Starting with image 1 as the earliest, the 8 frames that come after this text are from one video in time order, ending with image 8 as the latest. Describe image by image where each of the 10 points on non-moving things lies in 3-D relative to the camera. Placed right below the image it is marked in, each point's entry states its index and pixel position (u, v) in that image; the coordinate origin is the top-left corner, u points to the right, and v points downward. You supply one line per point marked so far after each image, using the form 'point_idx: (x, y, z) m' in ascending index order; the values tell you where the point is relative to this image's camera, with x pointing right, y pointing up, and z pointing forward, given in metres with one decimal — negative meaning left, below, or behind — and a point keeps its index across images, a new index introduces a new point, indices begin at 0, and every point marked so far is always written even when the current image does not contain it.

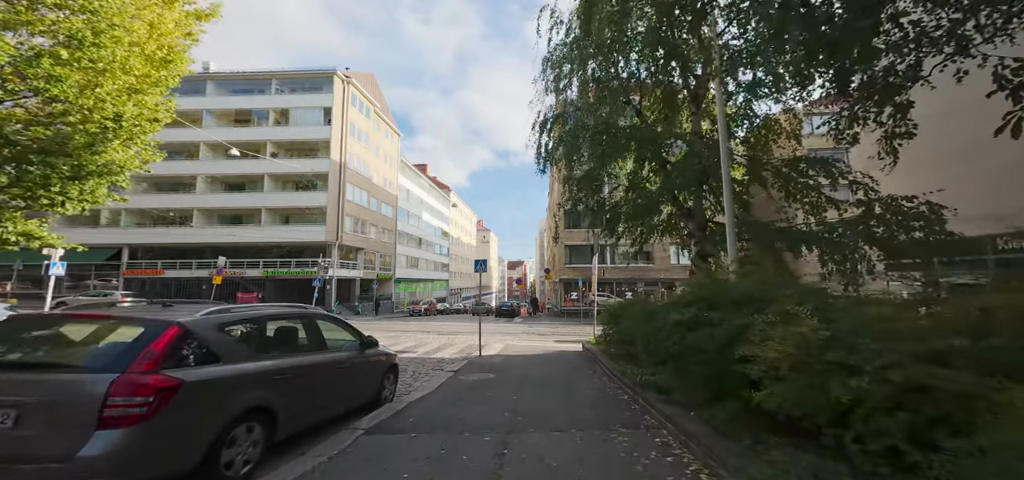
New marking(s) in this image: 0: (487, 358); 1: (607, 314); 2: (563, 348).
0: (-0.7, -3.7, +12.2) m
1: (+2.6, -2.0, +10.7) m
2: (+2.0, -4.2, +15.1) m
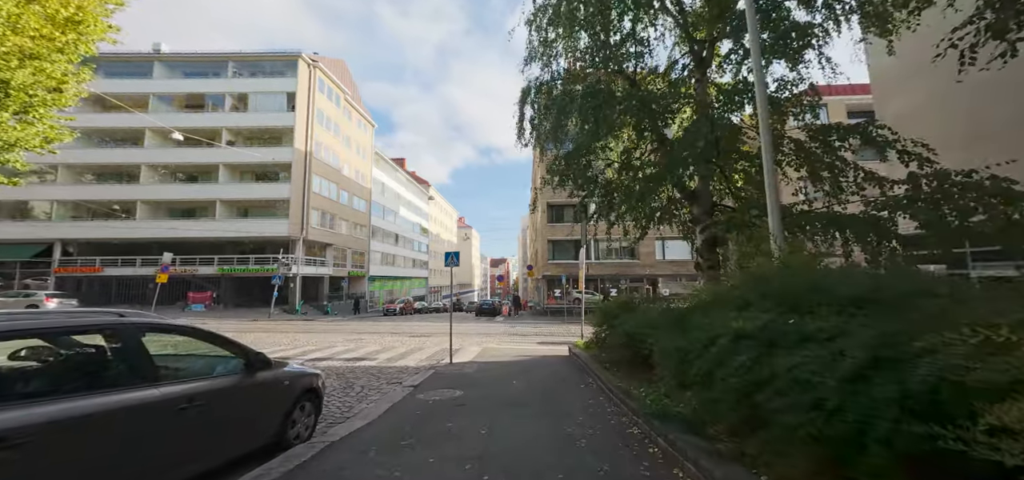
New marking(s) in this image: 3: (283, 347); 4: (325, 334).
0: (-1.4, -3.4, +10.3) m
1: (+2.0, -1.7, +9.0) m
2: (+1.2, -3.8, +13.4) m
3: (-8.3, -3.8, +14.1) m
4: (-9.0, -4.4, +18.7) m
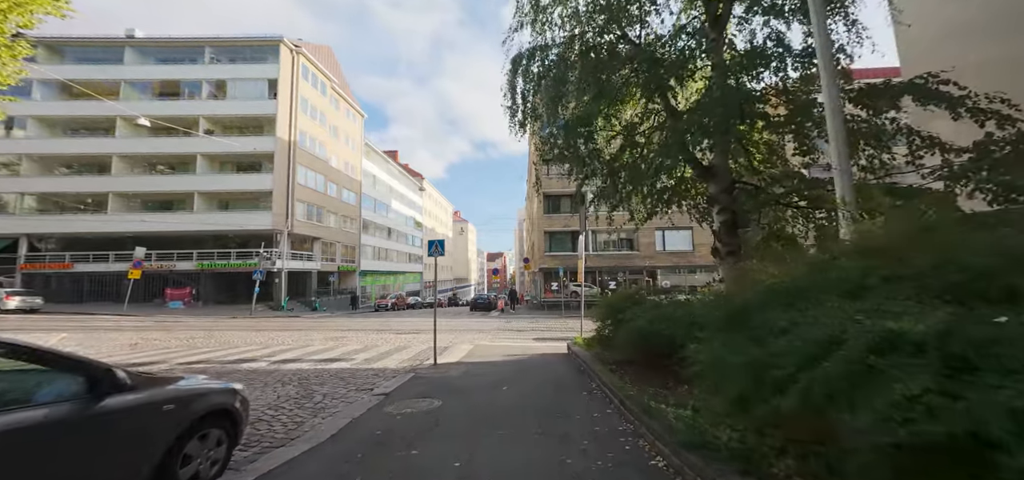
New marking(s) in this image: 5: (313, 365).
0: (-1.6, -3.0, +9.1) m
1: (+1.8, -1.3, +7.8) m
2: (+1.0, -3.4, +12.2) m
3: (-8.5, -3.4, +12.9) m
4: (-9.3, -4.0, +17.4) m
5: (-4.9, -3.1, +9.8) m
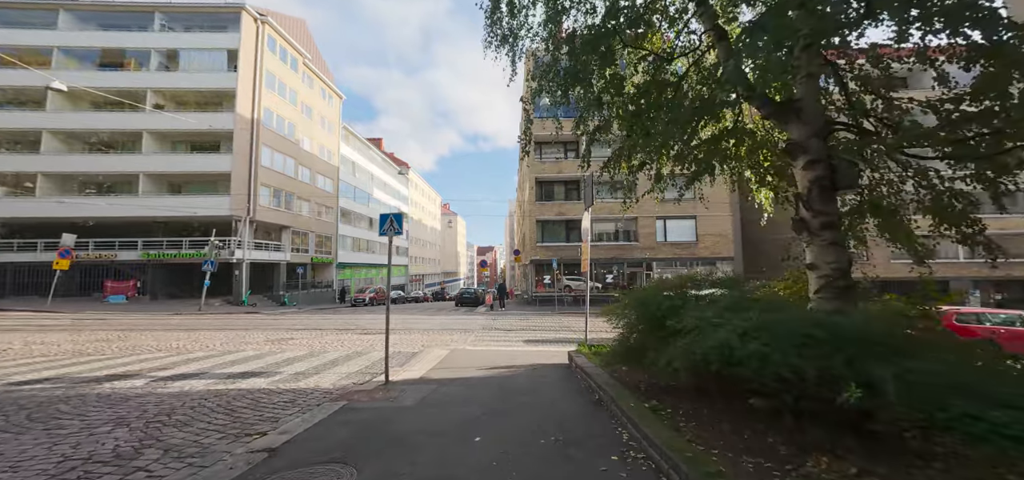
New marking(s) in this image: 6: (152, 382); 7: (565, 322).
0: (-1.9, -2.5, +6.3) m
1: (+1.5, -0.8, +5.1) m
2: (+0.6, -2.8, +9.5) m
3: (-8.9, -2.8, +9.9) m
4: (-9.8, -3.3, +14.4) m
5: (-5.3, -2.5, +7.0) m
6: (-6.3, -2.5, +6.9) m
7: (+2.2, -3.5, +16.6) m
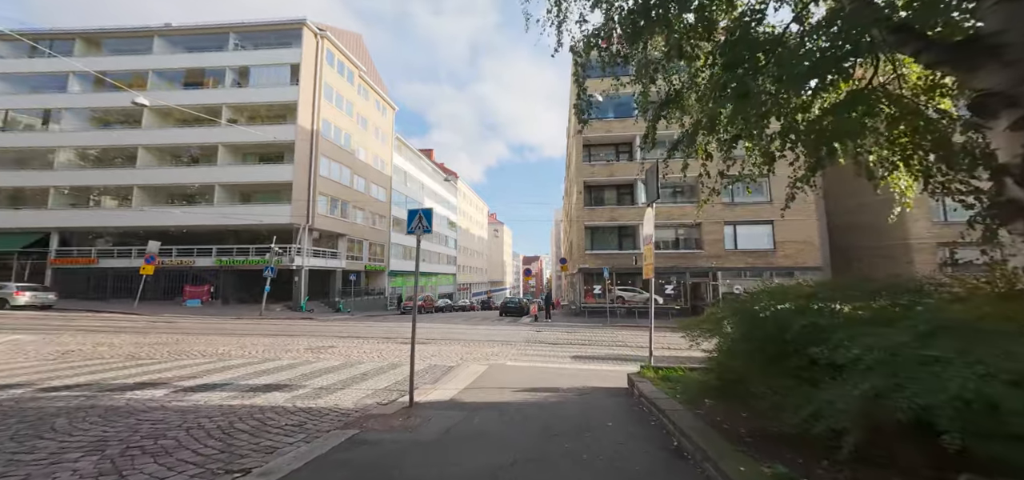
0: (-1.3, -2.4, +5.3) m
1: (+1.9, -0.7, +3.6) m
2: (+1.6, -2.9, +8.1) m
3: (-7.7, -2.9, +9.8) m
4: (-8.0, -3.5, +14.4) m
5: (-4.6, -2.5, +6.4) m
6: (-5.6, -2.5, +6.5) m
7: (+4.2, -3.7, +14.9) m
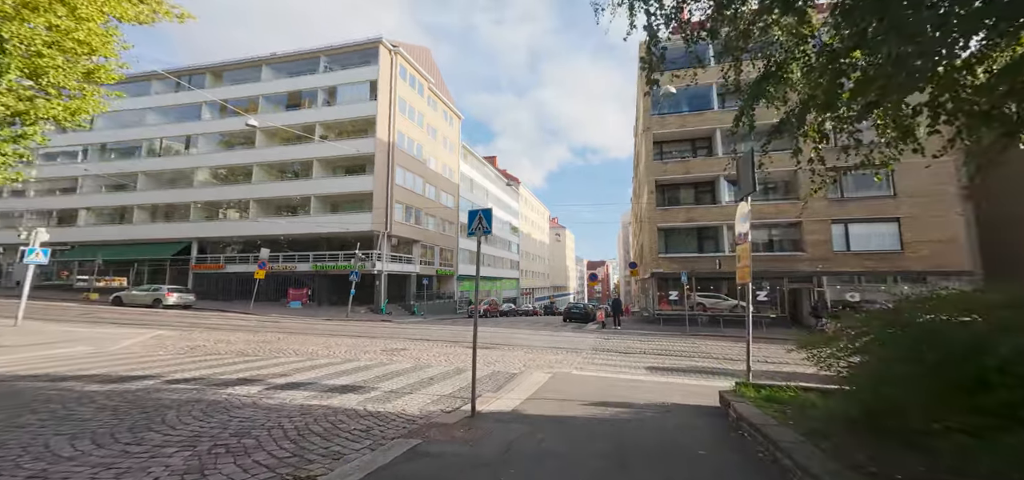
0: (-0.4, -2.5, +5.1) m
1: (+2.4, -0.7, +2.9) m
2: (+2.9, -2.9, +7.3) m
3: (-5.9, -3.2, +10.7) m
4: (-5.3, -3.8, +15.3) m
5: (-3.4, -2.7, +6.8) m
6: (-4.5, -2.7, +7.1) m
7: (+6.8, -3.7, +13.6) m
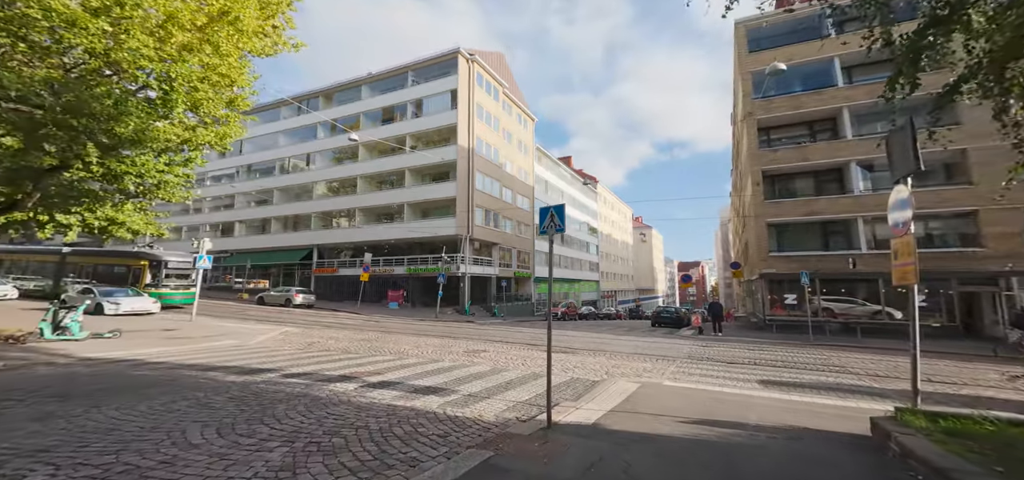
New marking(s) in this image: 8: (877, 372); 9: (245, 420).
0: (+0.6, -2.6, +4.9) m
1: (+2.7, -0.7, +2.1) m
2: (+4.3, -2.8, +6.3) m
3: (-3.6, -3.3, +11.5) m
4: (-2.0, -3.9, +15.8) m
5: (-2.0, -2.8, +7.1) m
6: (-3.0, -2.9, +7.6) m
7: (+9.4, -3.4, +11.5) m
8: (+9.3, -3.2, +9.8) m
9: (-3.6, -2.4, +5.3) m
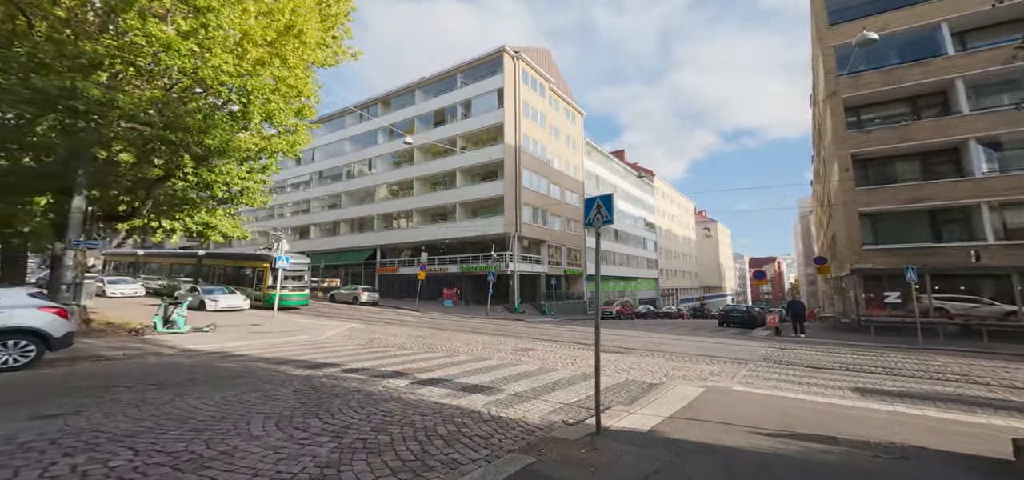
0: (+1.1, -2.5, +4.6) m
1: (+2.8, -0.6, +1.5) m
2: (+4.9, -2.7, +5.4) m
3: (-2.1, -3.3, +11.7) m
4: (+0.1, -3.8, +15.8) m
5: (-1.2, -2.8, +7.2) m
6: (-2.0, -2.9, +7.8) m
7: (+10.8, -3.1, +10.0) m
8: (+10.5, -2.9, +8.2) m
9: (-3.0, -2.5, +5.6) m
